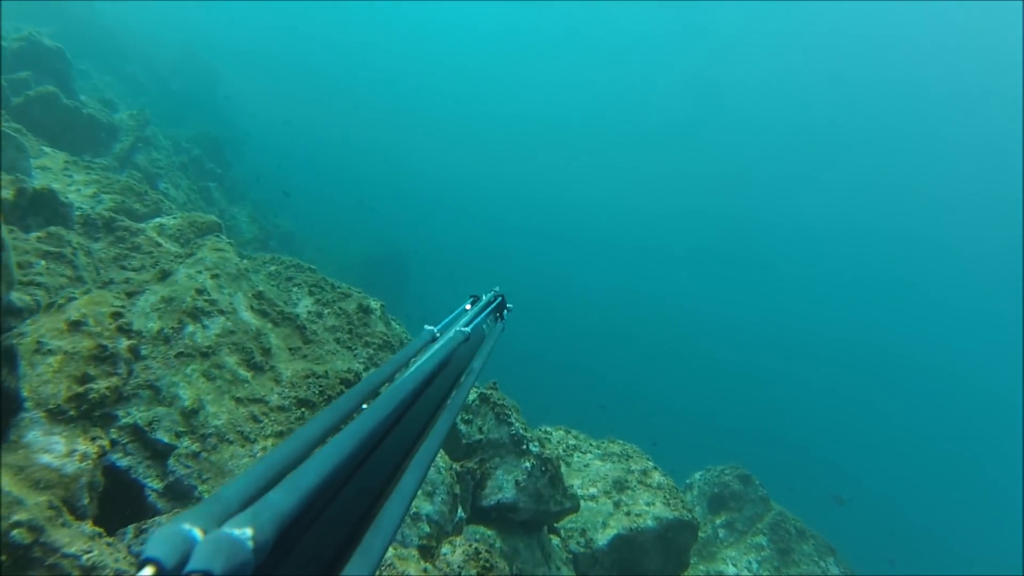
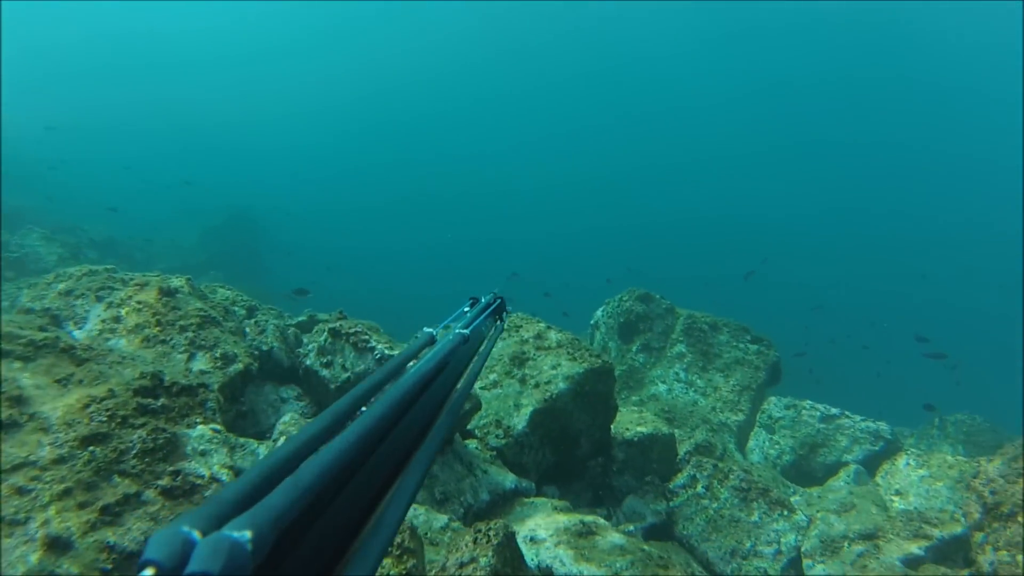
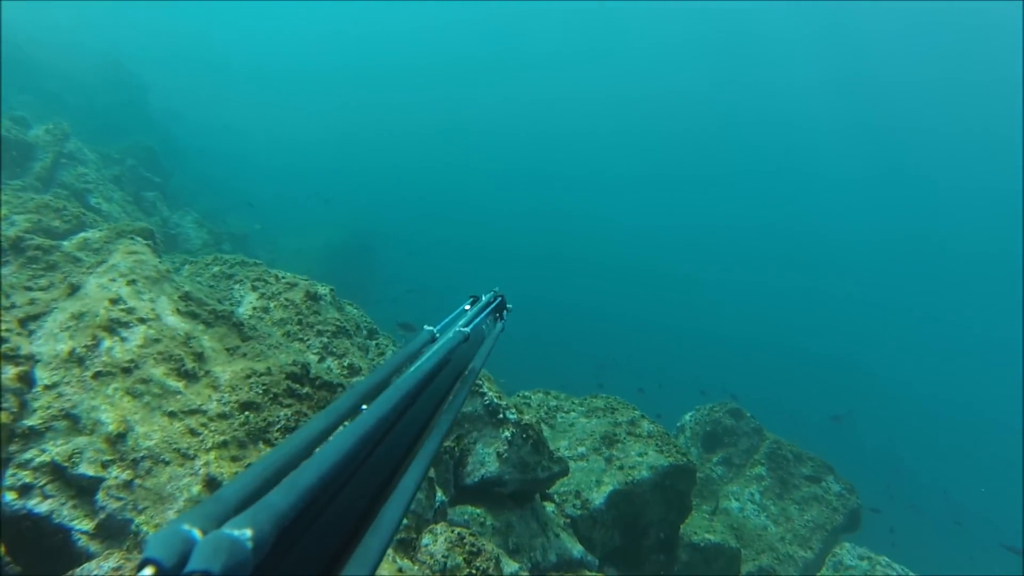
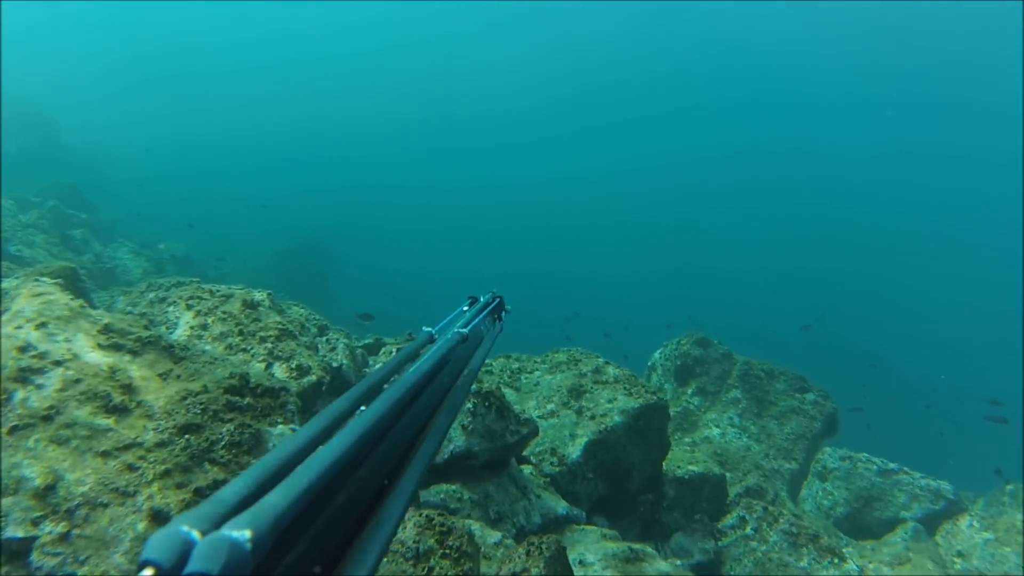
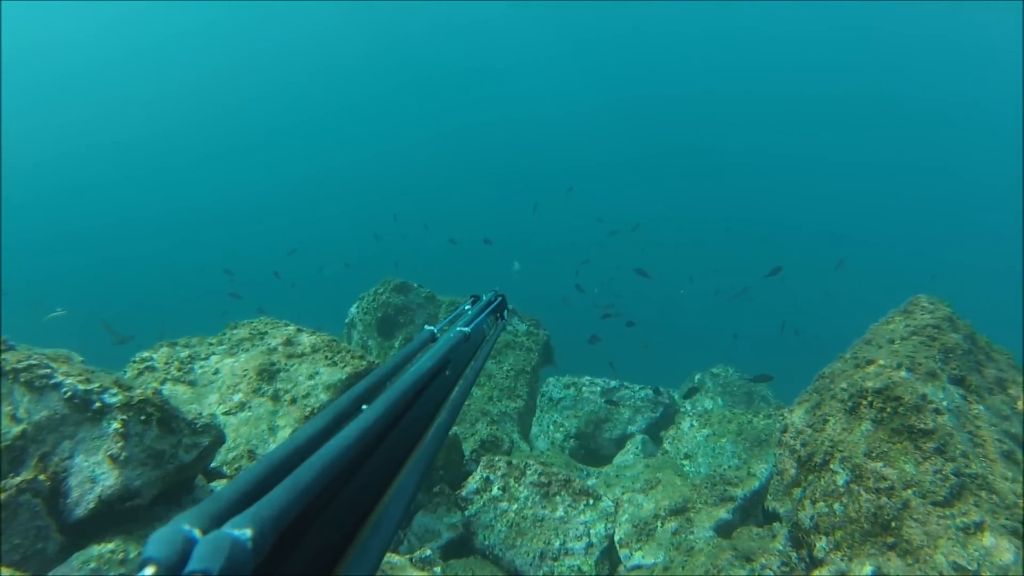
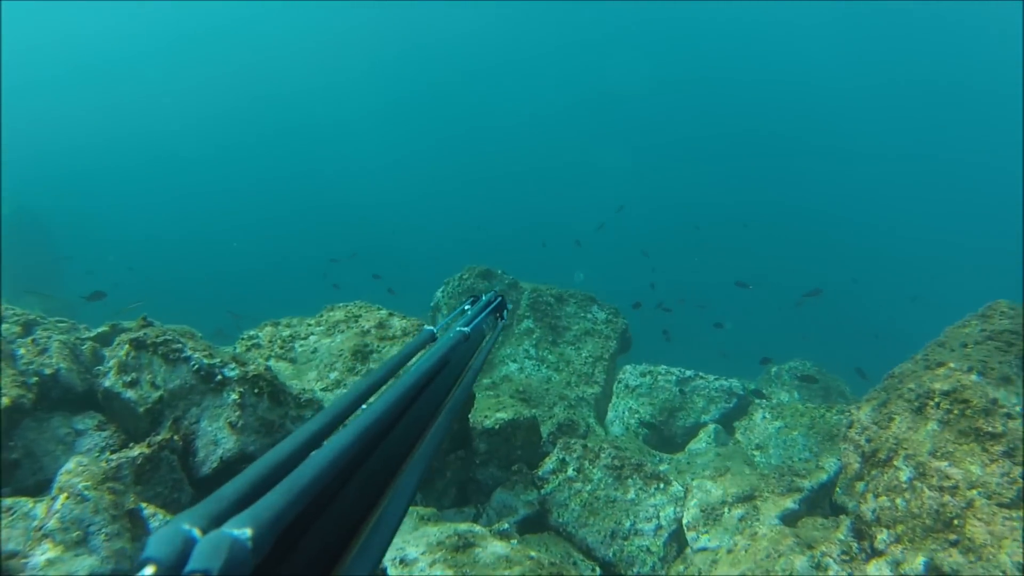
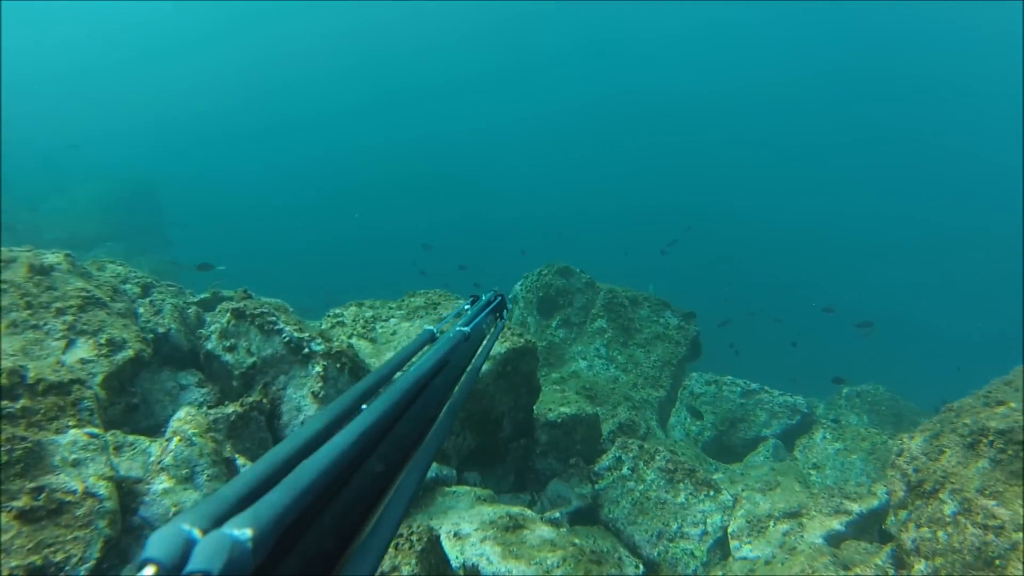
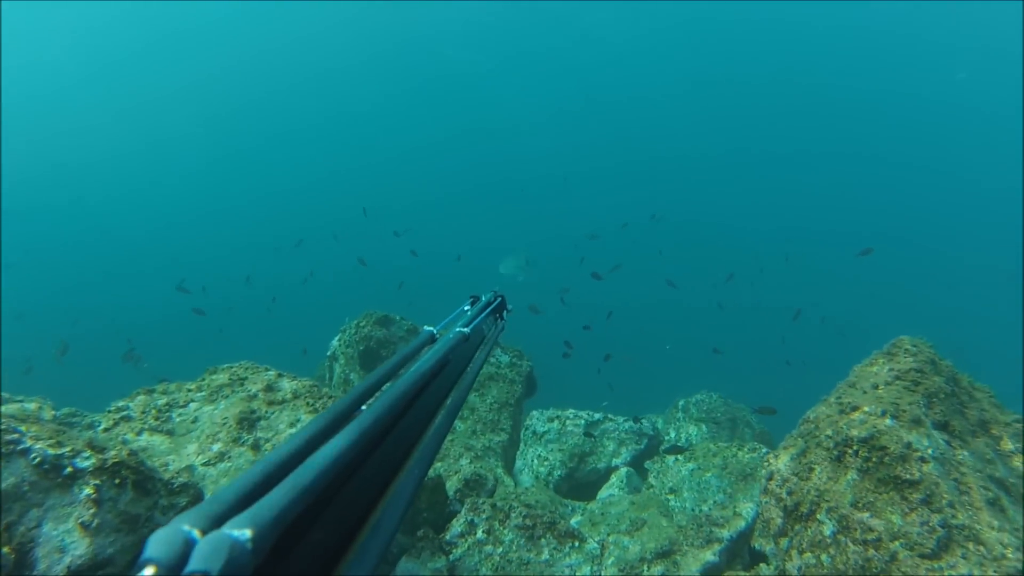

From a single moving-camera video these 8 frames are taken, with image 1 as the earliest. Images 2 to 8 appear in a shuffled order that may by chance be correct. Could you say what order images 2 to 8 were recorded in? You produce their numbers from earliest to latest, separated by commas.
3, 4, 2, 7, 6, 5, 8
